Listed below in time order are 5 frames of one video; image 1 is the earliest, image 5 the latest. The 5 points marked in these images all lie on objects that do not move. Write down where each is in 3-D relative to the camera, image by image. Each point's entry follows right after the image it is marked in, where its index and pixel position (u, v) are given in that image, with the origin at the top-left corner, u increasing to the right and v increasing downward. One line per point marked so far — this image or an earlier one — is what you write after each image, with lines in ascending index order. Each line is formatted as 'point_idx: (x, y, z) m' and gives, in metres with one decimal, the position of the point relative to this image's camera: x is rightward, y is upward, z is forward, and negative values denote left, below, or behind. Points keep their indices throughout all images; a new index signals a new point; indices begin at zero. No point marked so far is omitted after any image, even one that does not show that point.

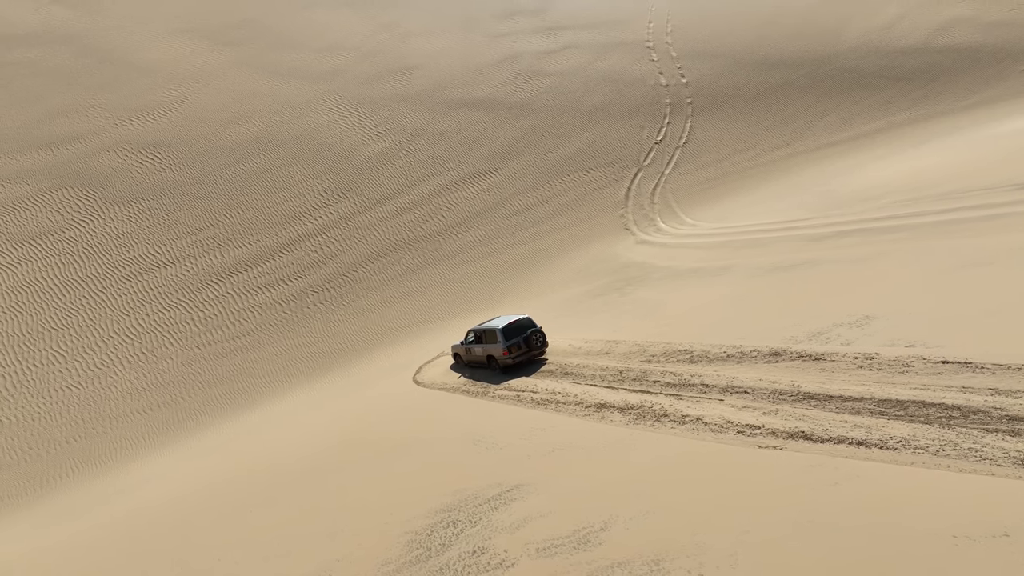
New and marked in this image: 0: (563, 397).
0: (+1.0, -2.2, +14.4) m
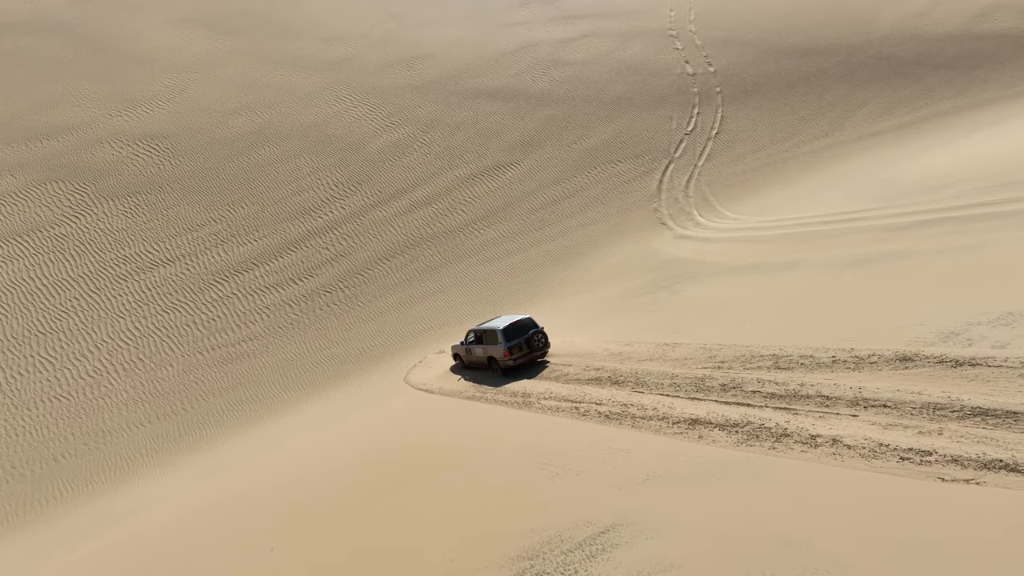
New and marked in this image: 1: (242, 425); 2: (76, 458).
0: (+2.1, -2.1, +12.3) m
1: (-7.5, -3.8, +19.8) m
2: (-11.5, -4.5, +18.8) m
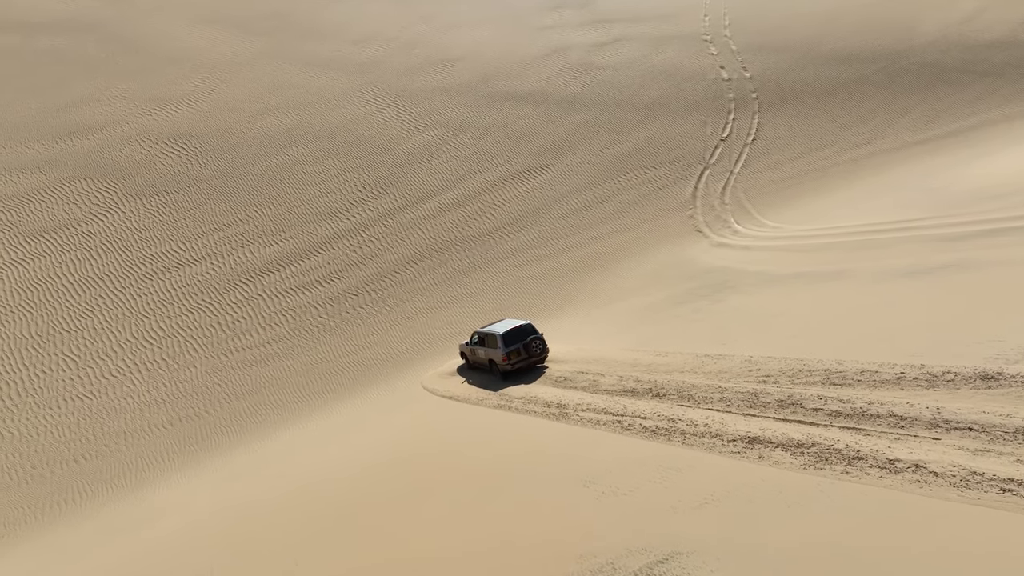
0: (+2.8, -2.2, +11.5) m
1: (-6.7, -3.8, +19.3) m
2: (-10.7, -4.4, +18.4) m
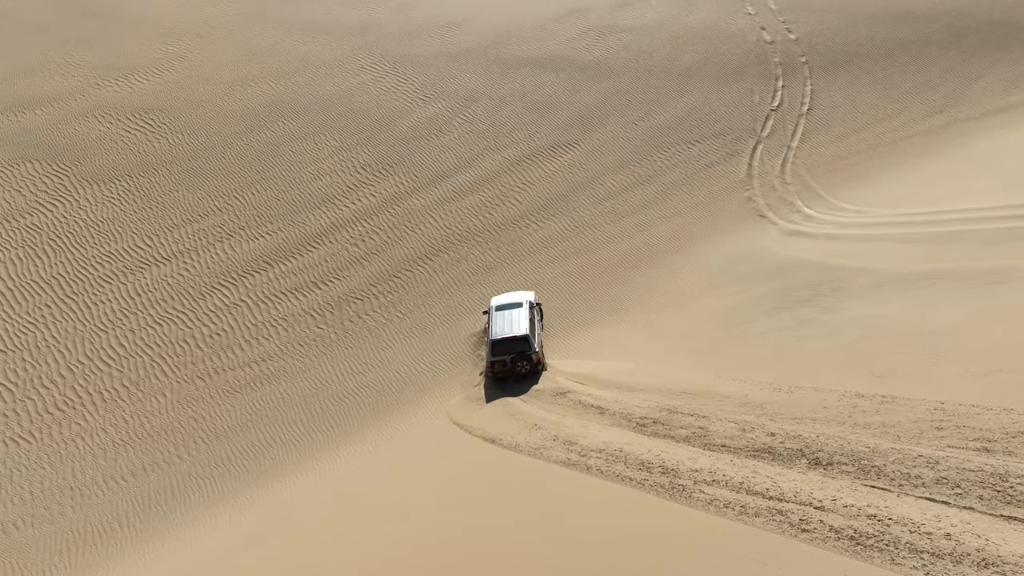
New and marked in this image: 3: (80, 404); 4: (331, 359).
0: (+4.0, -2.5, +7.6) m
1: (-5.5, -4.0, +15.3) m
2: (-9.6, -4.7, +14.3) m
3: (-10.3, -2.7, +17.1) m
4: (-4.7, -1.8, +18.4) m
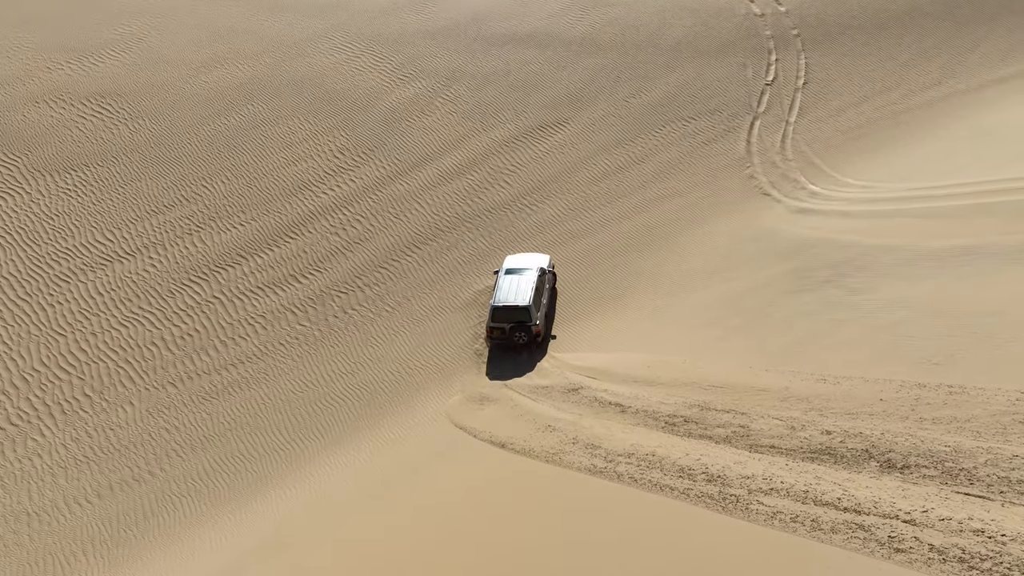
0: (+4.4, -2.3, +6.4) m
1: (-5.4, -3.9, +13.8) m
2: (-9.3, -4.7, +12.7) m
3: (-10.3, -2.7, +15.4) m
4: (-4.7, -1.6, +17.0) m
